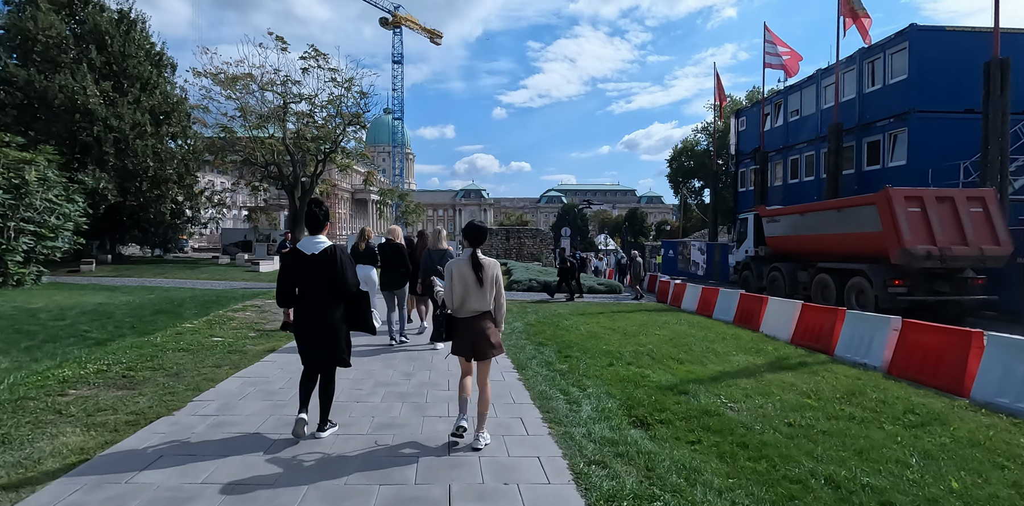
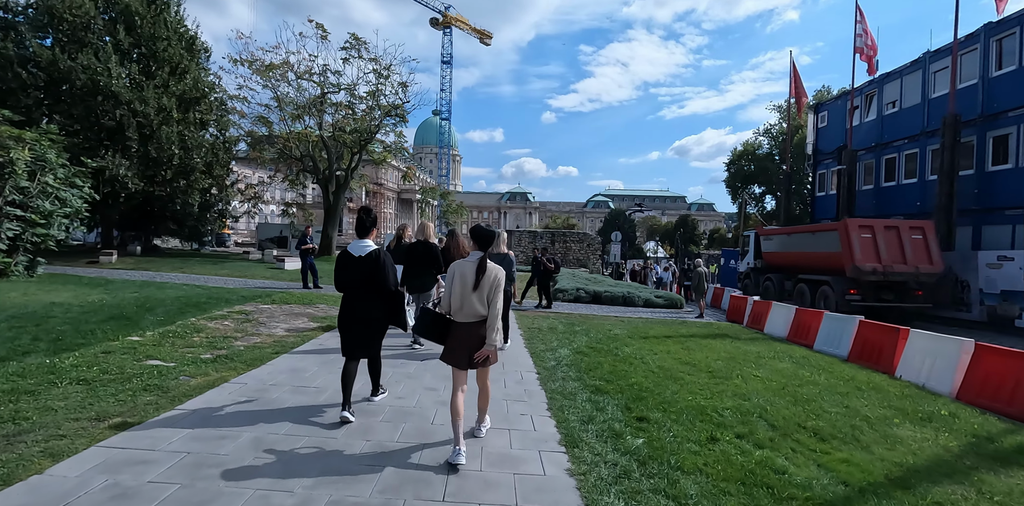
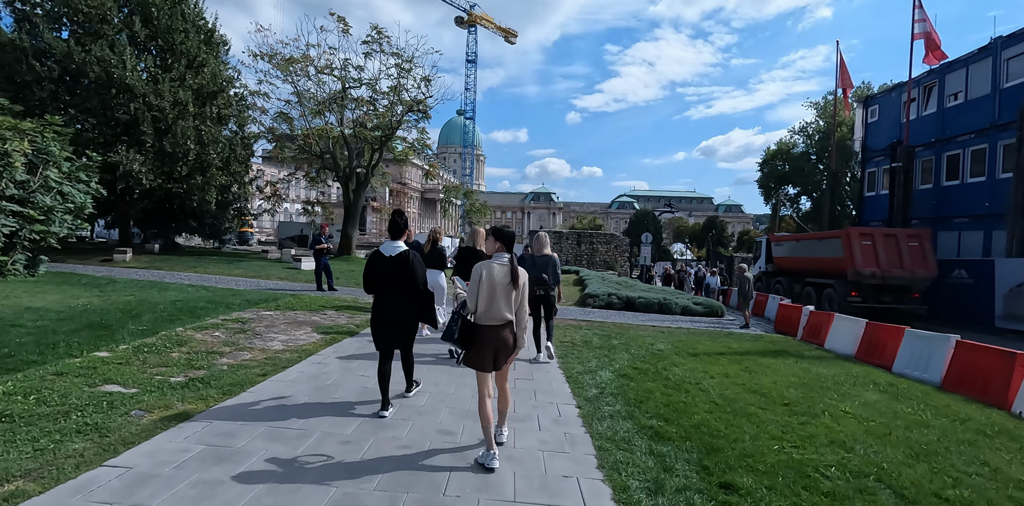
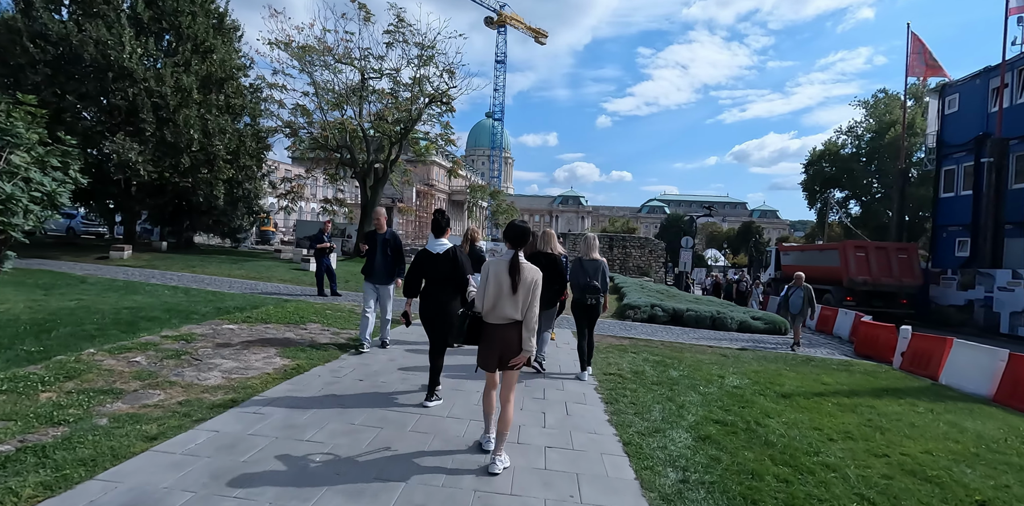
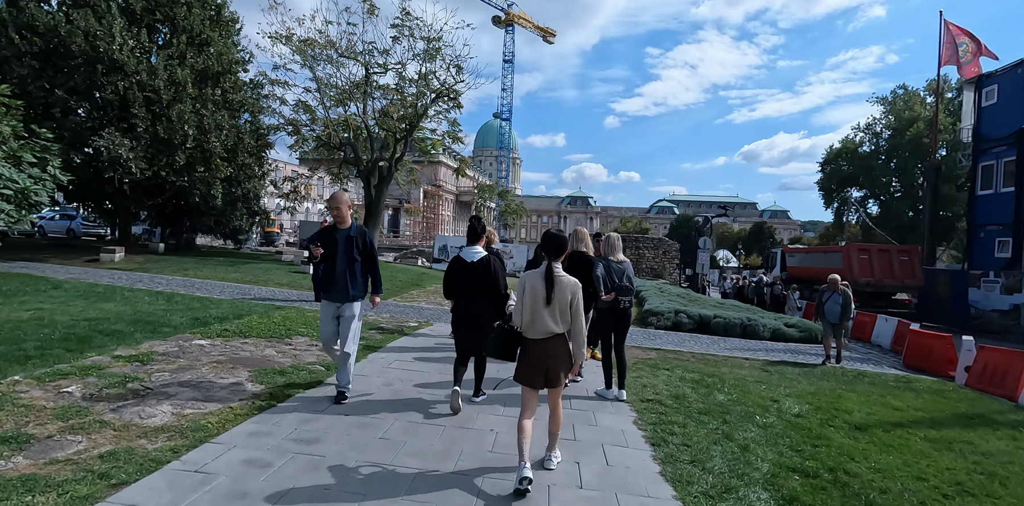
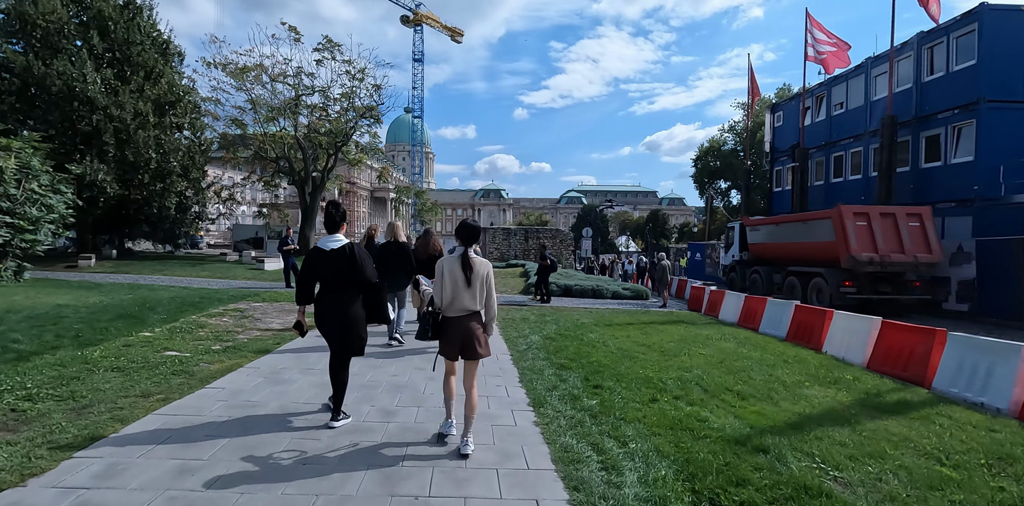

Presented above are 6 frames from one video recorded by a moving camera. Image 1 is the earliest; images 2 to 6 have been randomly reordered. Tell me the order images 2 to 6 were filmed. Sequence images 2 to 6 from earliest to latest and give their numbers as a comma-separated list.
6, 2, 3, 4, 5
